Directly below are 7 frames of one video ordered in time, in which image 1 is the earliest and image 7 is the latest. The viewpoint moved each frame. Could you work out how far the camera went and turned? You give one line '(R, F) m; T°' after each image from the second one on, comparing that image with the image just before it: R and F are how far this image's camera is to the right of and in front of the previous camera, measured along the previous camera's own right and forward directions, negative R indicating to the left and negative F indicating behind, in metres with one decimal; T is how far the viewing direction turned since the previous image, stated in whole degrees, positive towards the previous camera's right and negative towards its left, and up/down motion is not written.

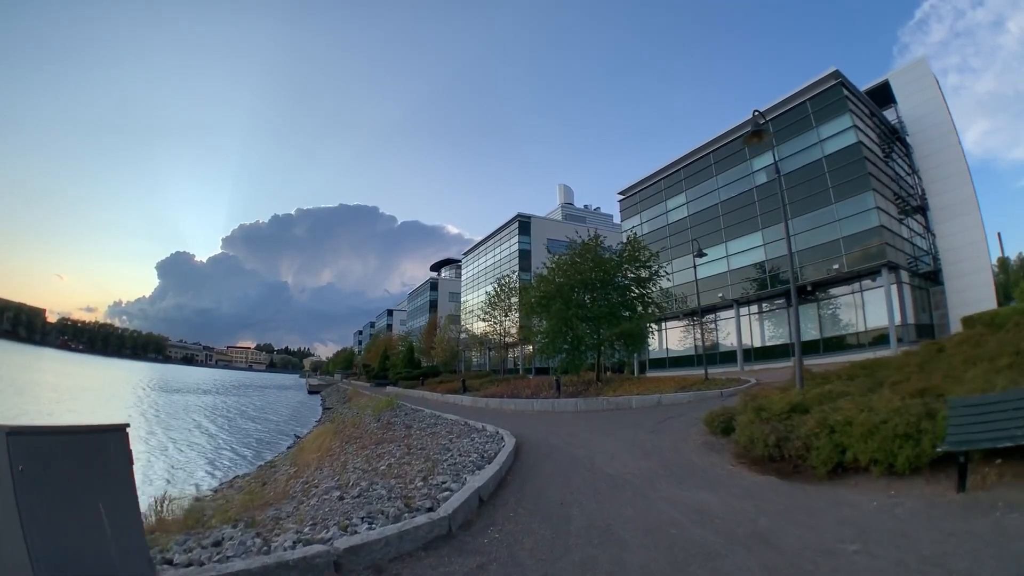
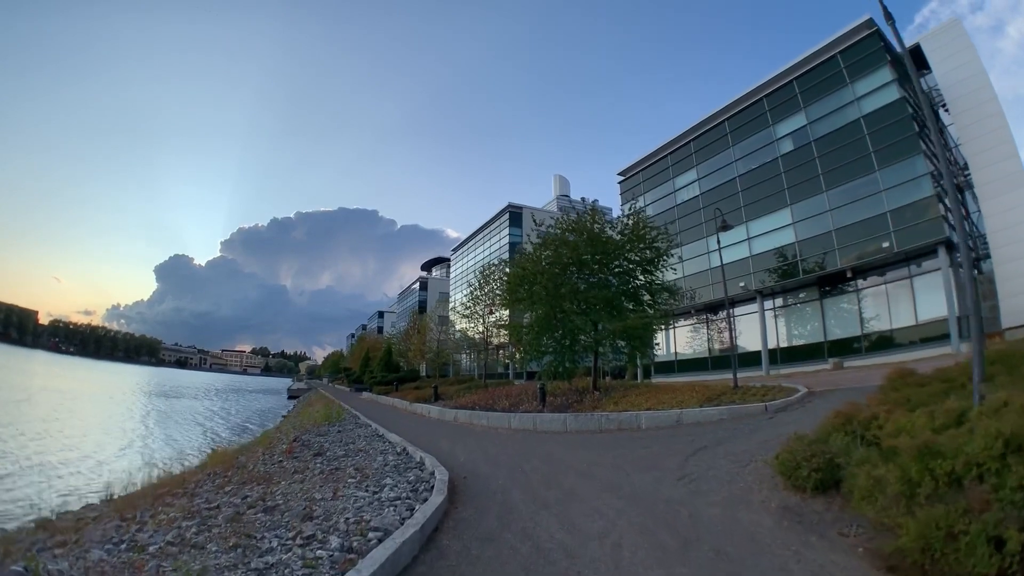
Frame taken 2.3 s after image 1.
(+0.9, +5.2) m; 0°
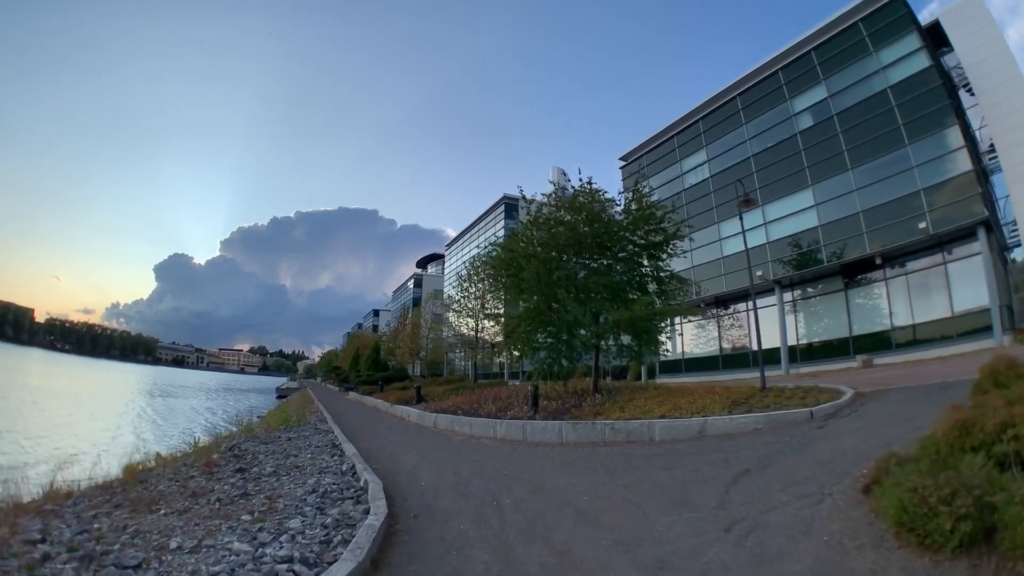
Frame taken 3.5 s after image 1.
(+0.3, +2.7) m; 0°
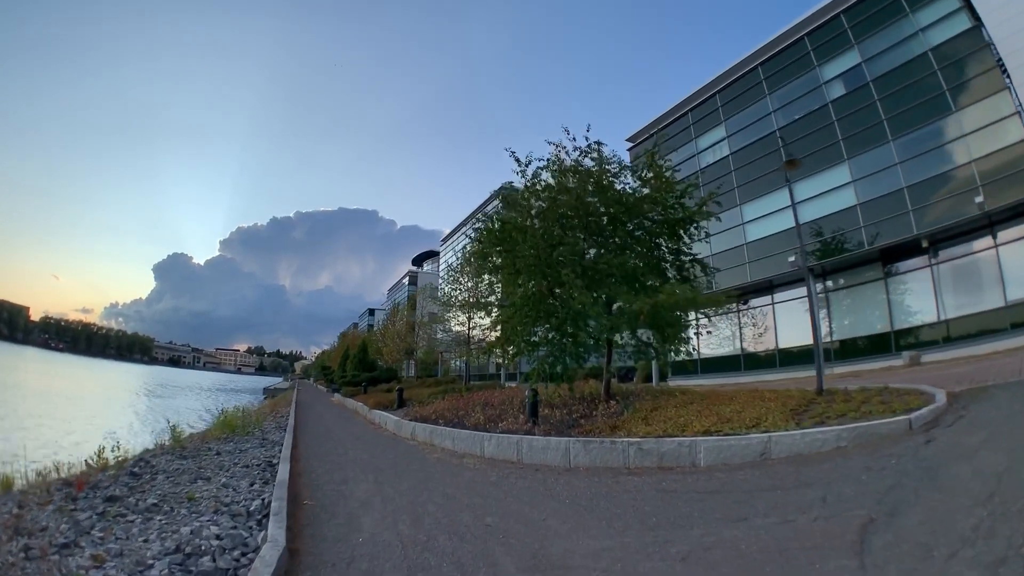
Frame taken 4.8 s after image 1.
(+0.1, +3.0) m; 0°
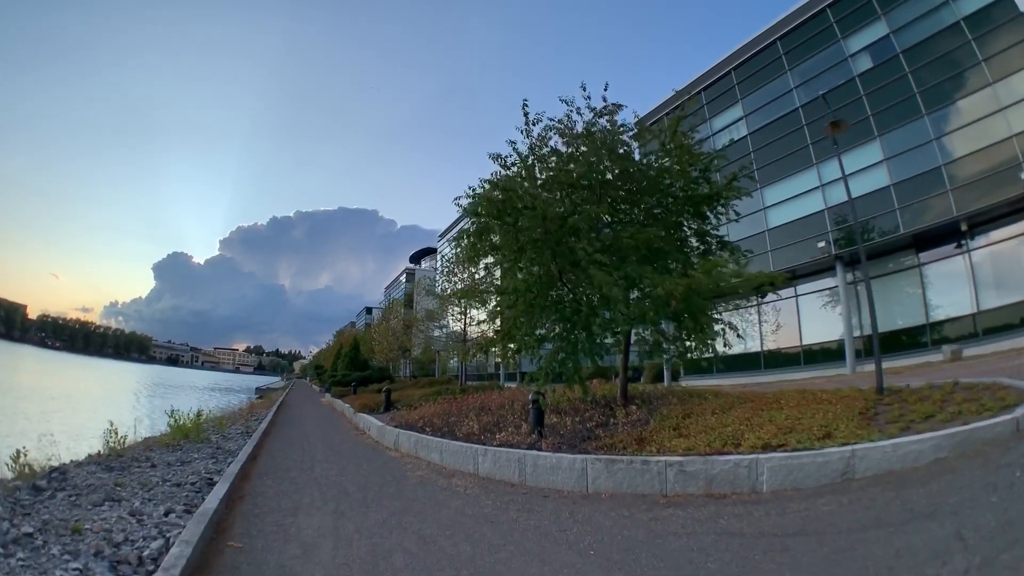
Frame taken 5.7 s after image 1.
(0.0, +2.1) m; 0°
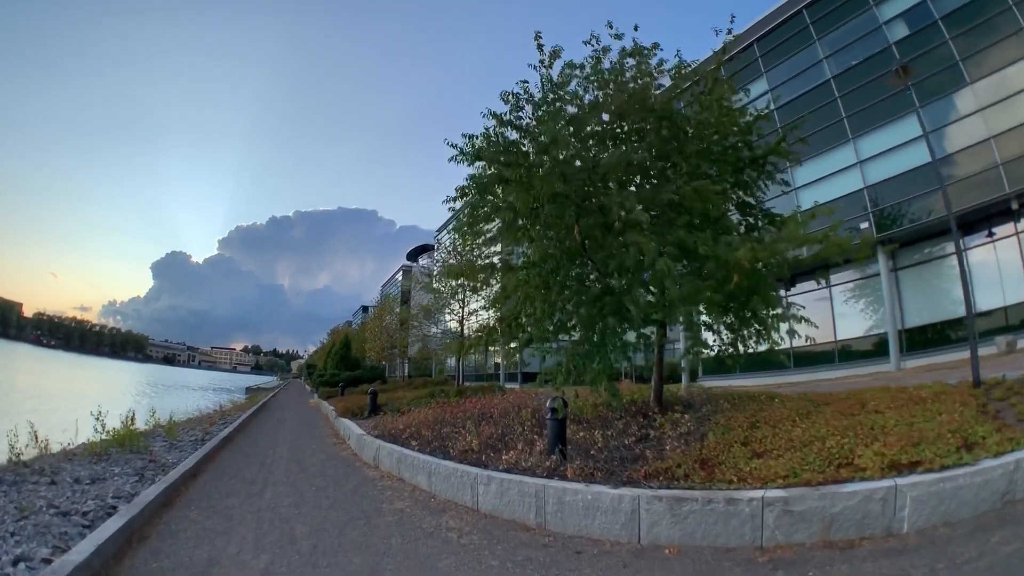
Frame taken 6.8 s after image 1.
(-0.2, +2.3) m; 0°
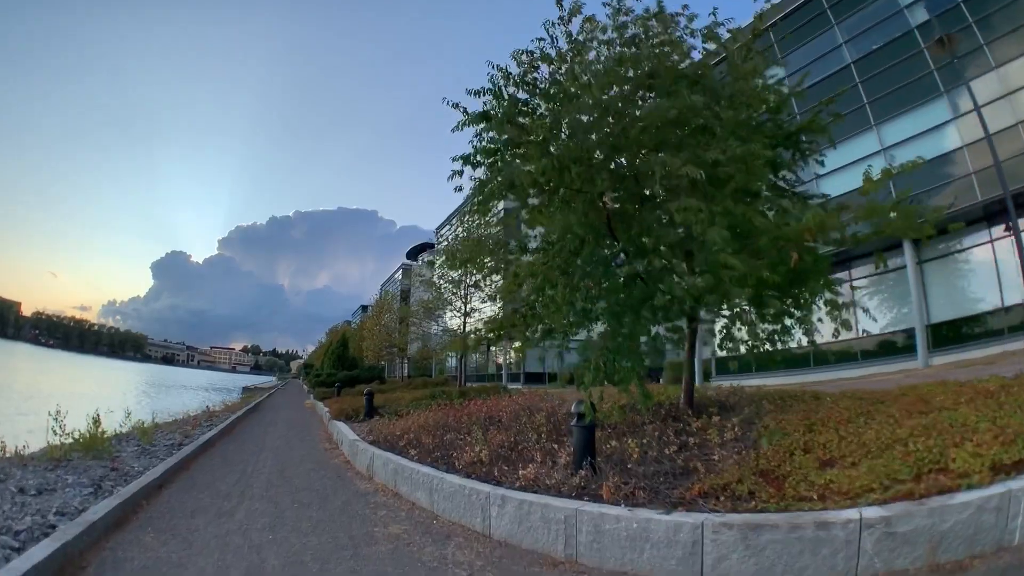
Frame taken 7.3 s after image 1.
(-0.2, +1.1) m; 0°
